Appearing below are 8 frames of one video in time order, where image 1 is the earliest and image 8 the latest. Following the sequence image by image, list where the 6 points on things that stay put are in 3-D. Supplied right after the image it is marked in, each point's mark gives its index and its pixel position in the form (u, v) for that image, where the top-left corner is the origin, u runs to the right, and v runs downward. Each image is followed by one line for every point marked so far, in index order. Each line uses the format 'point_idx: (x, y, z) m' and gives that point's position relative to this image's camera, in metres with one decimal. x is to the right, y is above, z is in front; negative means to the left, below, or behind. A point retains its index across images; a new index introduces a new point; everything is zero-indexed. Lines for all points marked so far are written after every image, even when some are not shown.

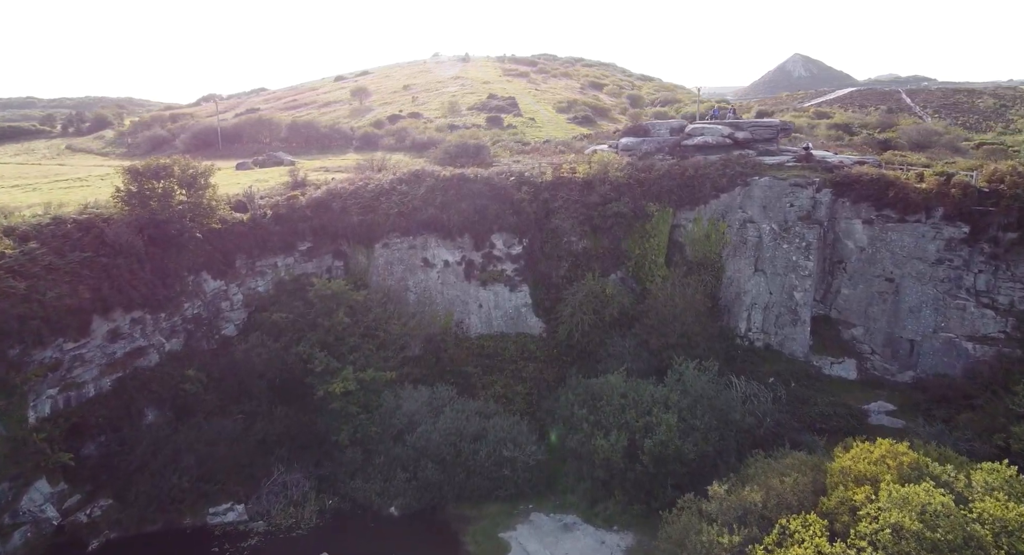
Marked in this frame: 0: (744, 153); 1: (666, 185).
0: (+8.9, +4.7, +19.2) m
1: (+5.9, +3.5, +19.0) m
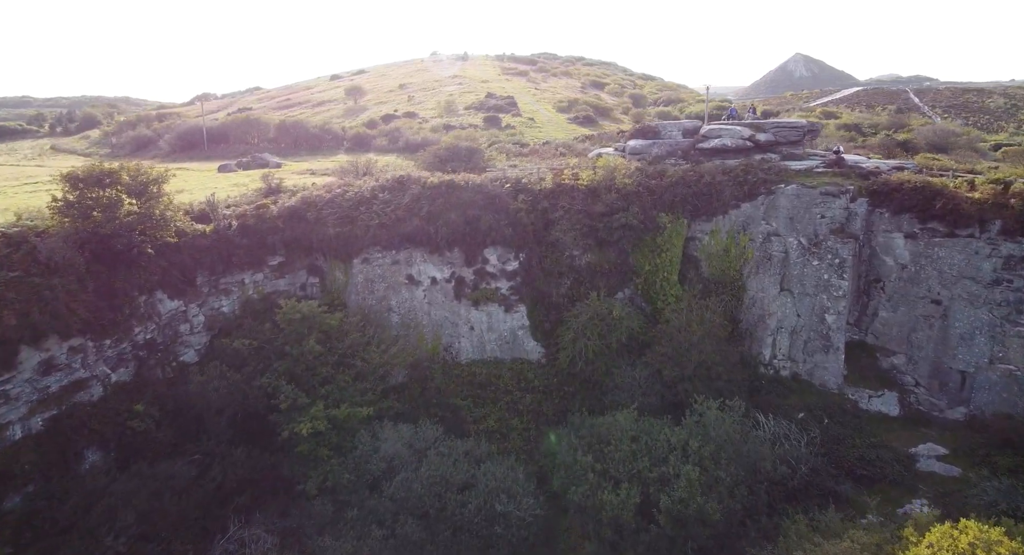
0: (+8.7, +4.0, +17.2) m
1: (+5.7, +2.8, +17.0) m
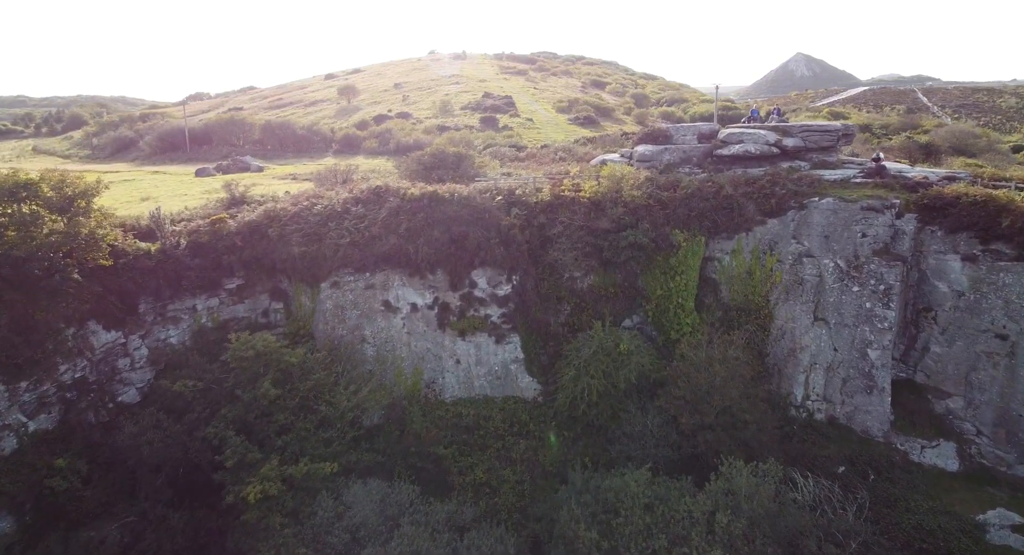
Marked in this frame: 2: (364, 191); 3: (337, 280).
0: (+8.5, +3.3, +15.0) m
1: (+5.5, +2.1, +14.8) m
2: (-4.7, +2.8, +16.0) m
3: (-5.2, -0.1, +14.6) m
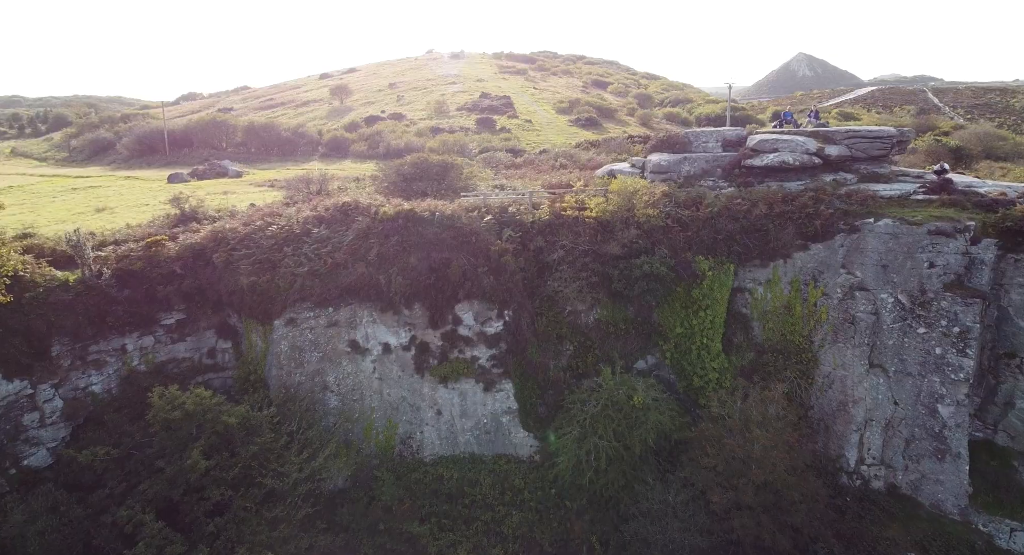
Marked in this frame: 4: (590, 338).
0: (+8.2, +2.4, +12.6) m
1: (+5.2, +1.2, +12.3) m
2: (-5.0, +1.9, +13.6) m
3: (-5.4, -0.9, +12.2) m
4: (+1.9, -1.5, +12.5) m
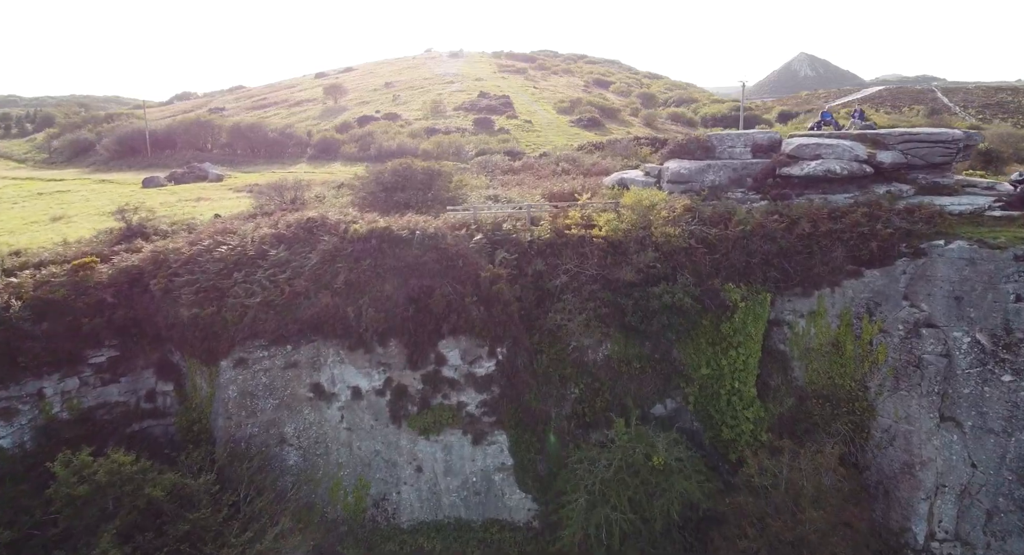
0: (+8.1, +1.8, +10.6) m
1: (+5.1, +0.5, +10.3) m
2: (-5.1, +1.2, +11.6) m
3: (-5.5, -1.6, +10.2) m
4: (+1.8, -2.2, +10.5) m
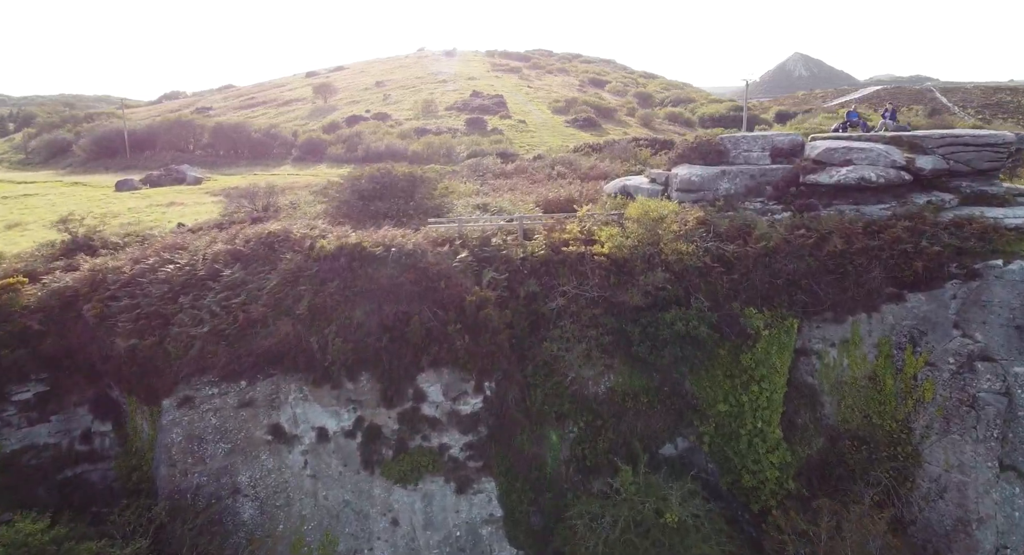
0: (+7.9, +1.4, +9.3) m
1: (+4.9, +0.1, +9.0) m
2: (-5.3, +0.8, +10.2) m
3: (-5.7, -2.0, +8.8) m
4: (+1.6, -2.6, +9.1) m
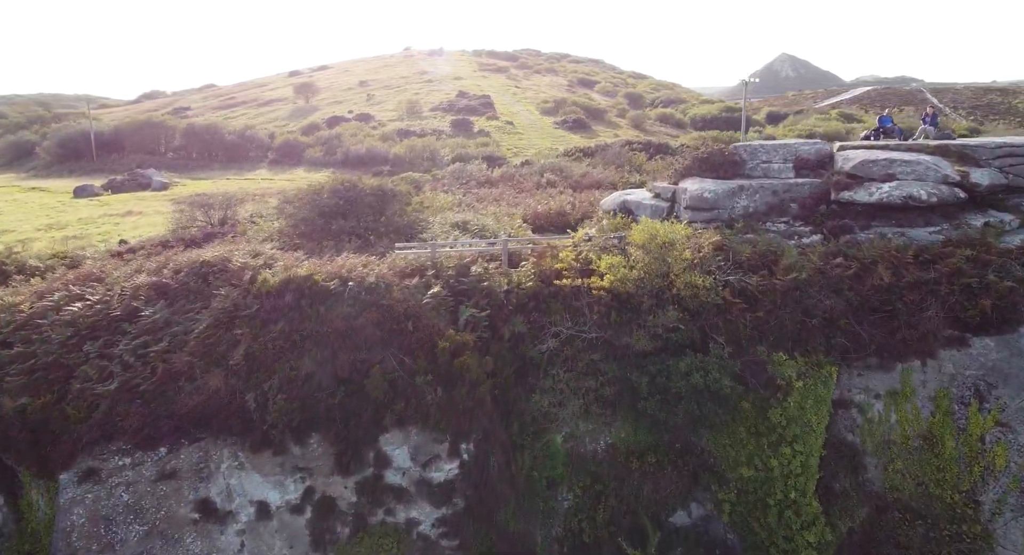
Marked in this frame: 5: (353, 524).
0: (+7.6, +0.8, +7.8) m
1: (+4.7, -0.5, +7.5) m
2: (-5.6, +0.2, +8.5) m
3: (-5.9, -2.6, +7.1) m
4: (+1.3, -3.2, +7.6) m
5: (-2.3, -3.7, +7.5) m
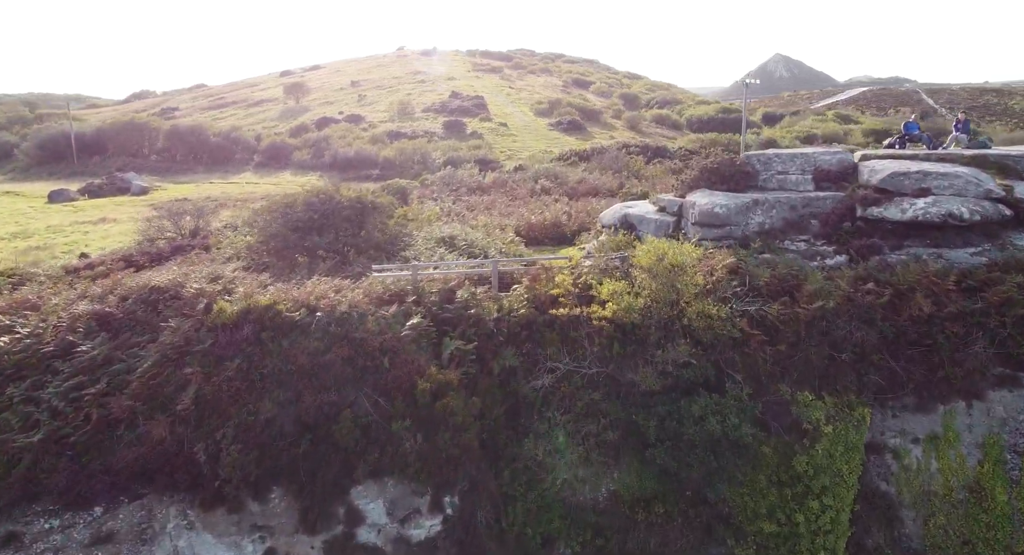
0: (+7.5, +0.4, +7.0) m
1: (+4.5, -0.8, +6.7) m
2: (-5.7, -0.2, +7.5) m
3: (-6.1, -3.1, +6.1) m
4: (+1.2, -3.6, +6.7) m
5: (-2.5, -4.1, +6.6) m
